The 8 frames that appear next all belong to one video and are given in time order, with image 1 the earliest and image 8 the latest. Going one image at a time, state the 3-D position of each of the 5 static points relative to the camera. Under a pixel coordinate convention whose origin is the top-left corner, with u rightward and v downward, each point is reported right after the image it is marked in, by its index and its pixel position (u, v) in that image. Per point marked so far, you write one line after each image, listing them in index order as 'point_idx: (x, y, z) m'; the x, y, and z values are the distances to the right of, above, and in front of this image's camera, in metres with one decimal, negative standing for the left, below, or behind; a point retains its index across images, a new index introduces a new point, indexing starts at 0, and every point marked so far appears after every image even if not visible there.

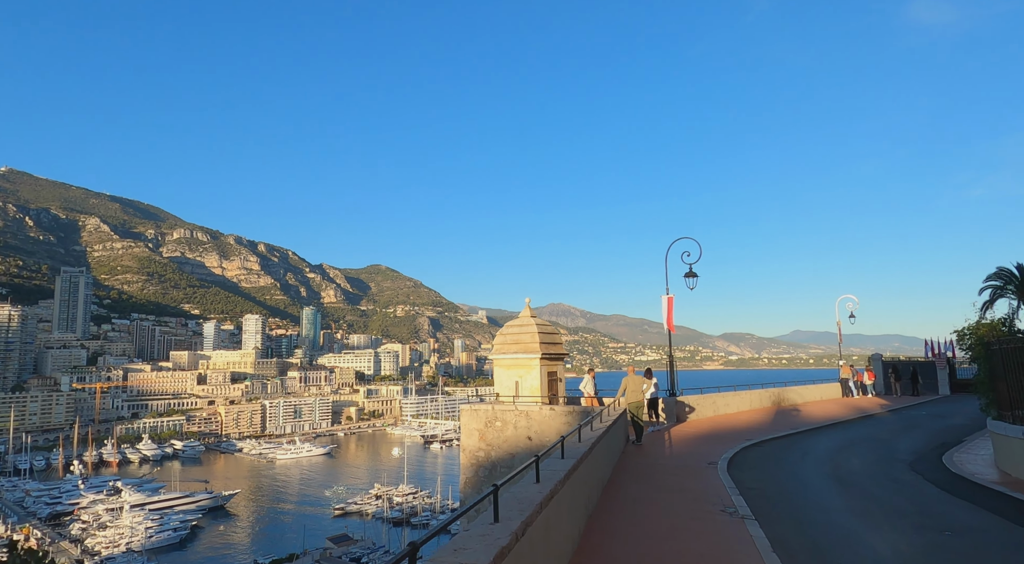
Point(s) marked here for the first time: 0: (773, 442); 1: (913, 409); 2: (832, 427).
0: (+4.3, -2.6, +10.5) m
1: (+11.3, -3.6, +18.2) m
2: (+6.7, -2.9, +13.2) m
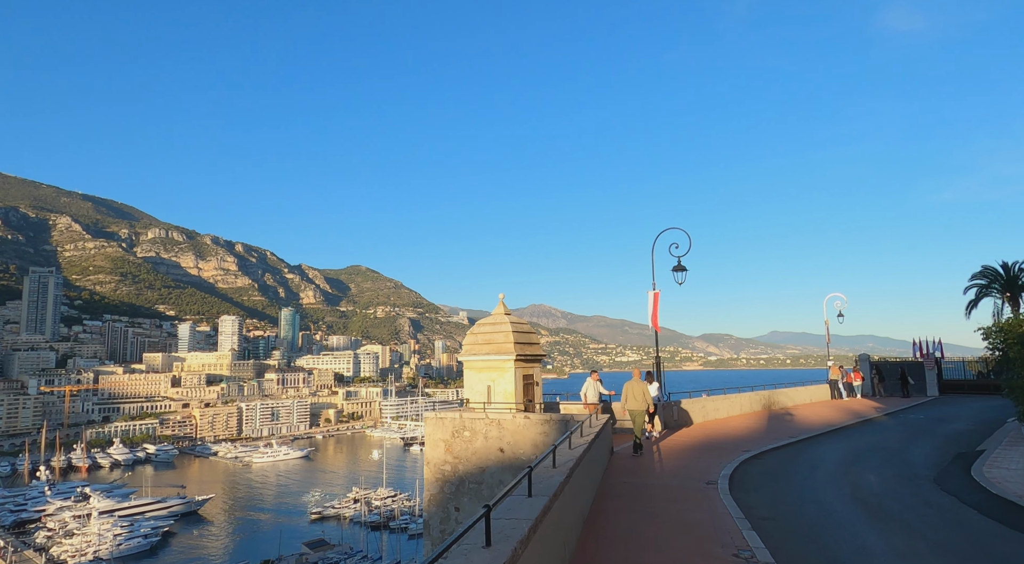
0: (+3.8, -2.5, +9.4) m
1: (+10.6, -3.5, +17.3) m
2: (+6.2, -2.8, +12.2) m
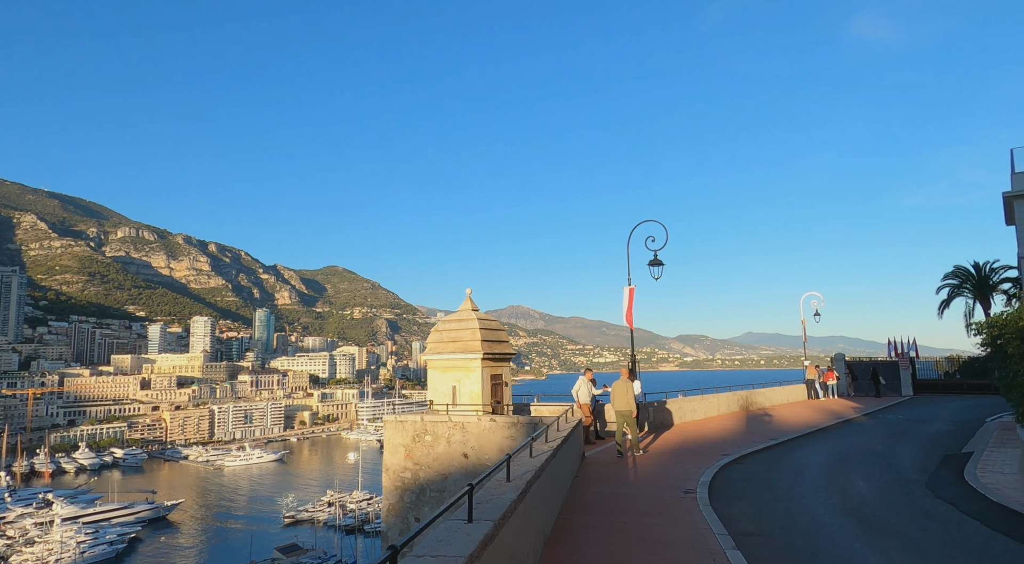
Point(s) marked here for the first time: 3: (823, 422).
0: (+3.3, -2.4, +8.8) m
1: (+9.9, -3.4, +17.0) m
2: (+5.6, -2.8, +11.8) m
3: (+6.7, -3.0, +14.0) m
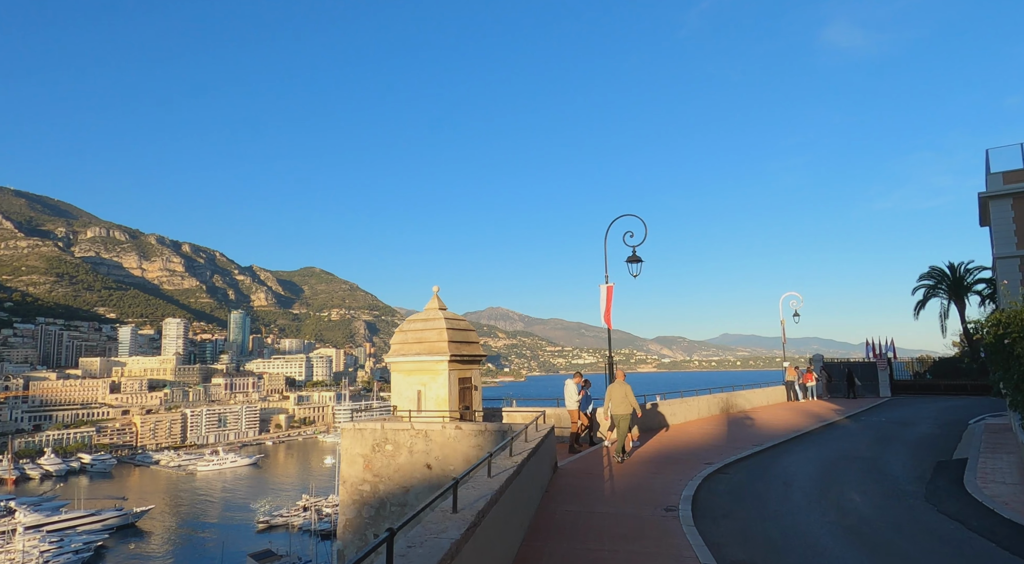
0: (+2.9, -2.3, +8.3) m
1: (+9.2, -3.4, +16.6) m
2: (+5.1, -2.7, +11.3) m
3: (+6.1, -3.0, +13.5) m
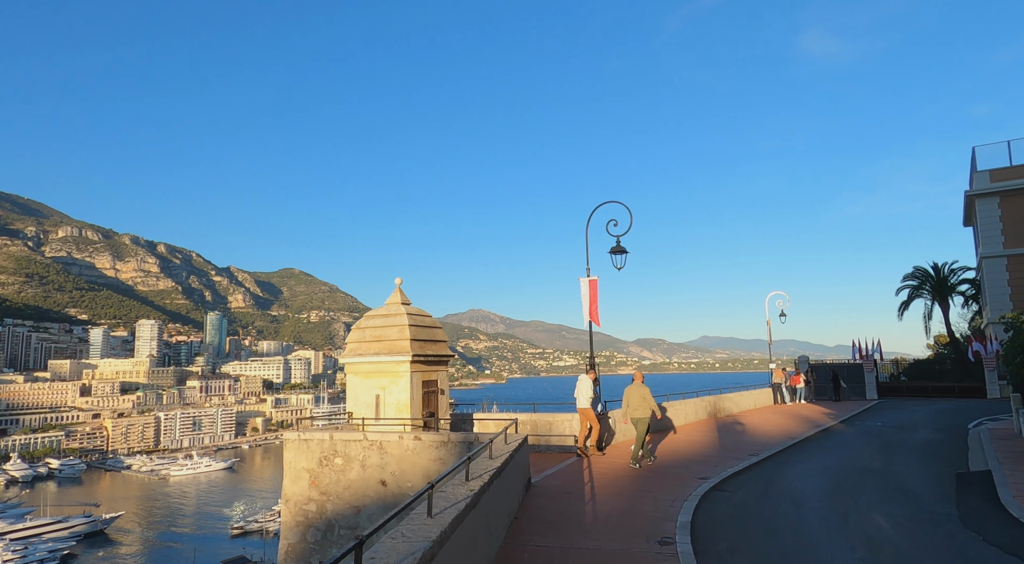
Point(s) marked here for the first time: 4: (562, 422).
0: (+2.6, -2.2, +7.3) m
1: (+8.6, -3.3, +15.8) m
2: (+4.7, -2.6, +10.3) m
3: (+5.6, -2.9, +12.7) m
4: (+0.8, -2.7, +12.1) m
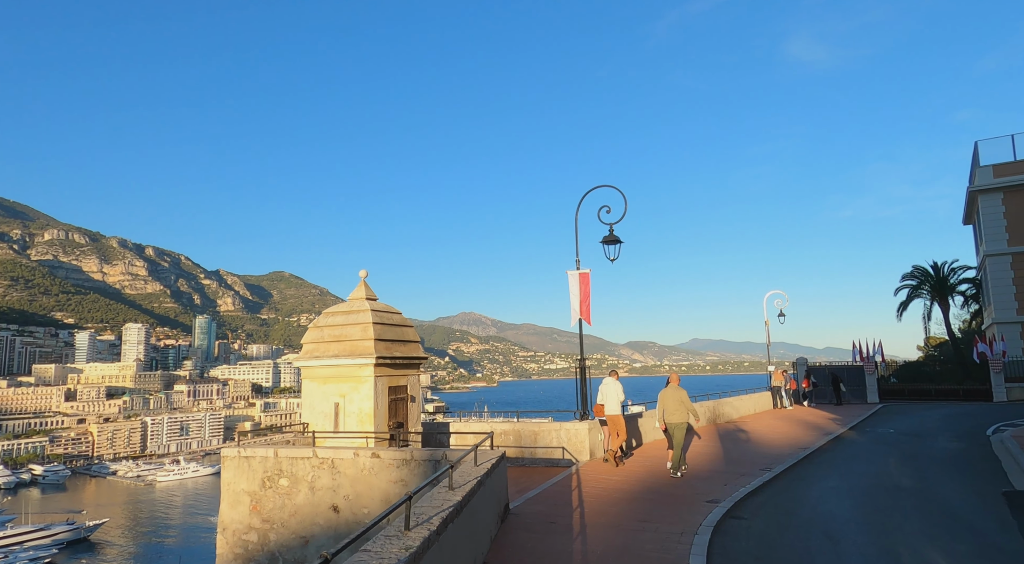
0: (+2.3, -2.1, +6.2) m
1: (+8.2, -3.2, +14.8) m
2: (+4.4, -2.5, +9.3) m
3: (+5.3, -2.8, +11.6) m
4: (+0.6, -2.6, +11.0) m
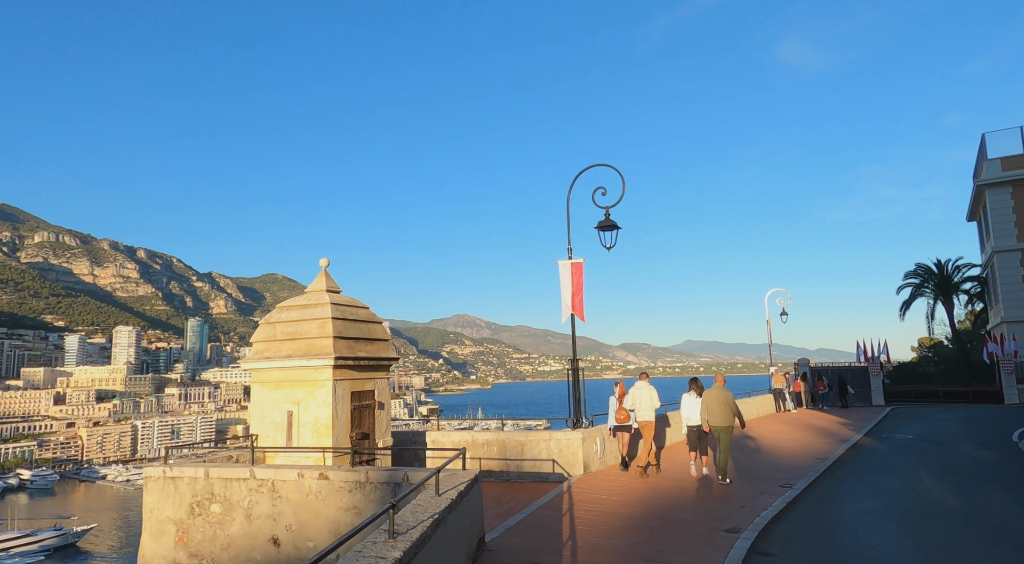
0: (+2.1, -2.0, +5.2) m
1: (+8.0, -3.1, +13.8) m
2: (+4.2, -2.4, +8.3) m
3: (+5.1, -2.7, +10.6) m
4: (+0.3, -2.5, +9.9) m
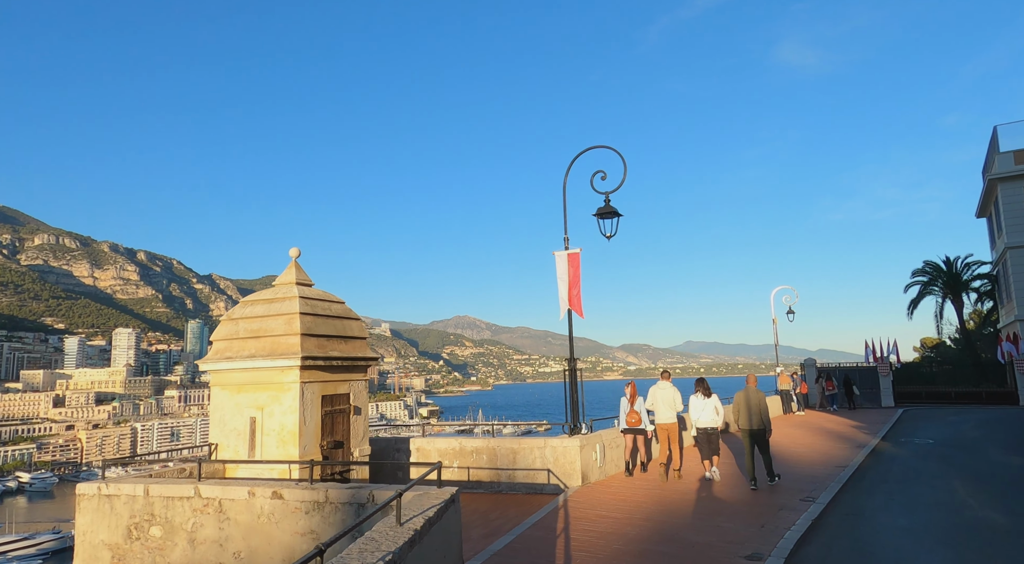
0: (+2.0, -1.9, +4.5) m
1: (+7.9, -3.0, +13.1) m
2: (+4.1, -2.3, +7.6) m
3: (+5.0, -2.6, +9.9) m
4: (+0.3, -2.4, +9.2) m
